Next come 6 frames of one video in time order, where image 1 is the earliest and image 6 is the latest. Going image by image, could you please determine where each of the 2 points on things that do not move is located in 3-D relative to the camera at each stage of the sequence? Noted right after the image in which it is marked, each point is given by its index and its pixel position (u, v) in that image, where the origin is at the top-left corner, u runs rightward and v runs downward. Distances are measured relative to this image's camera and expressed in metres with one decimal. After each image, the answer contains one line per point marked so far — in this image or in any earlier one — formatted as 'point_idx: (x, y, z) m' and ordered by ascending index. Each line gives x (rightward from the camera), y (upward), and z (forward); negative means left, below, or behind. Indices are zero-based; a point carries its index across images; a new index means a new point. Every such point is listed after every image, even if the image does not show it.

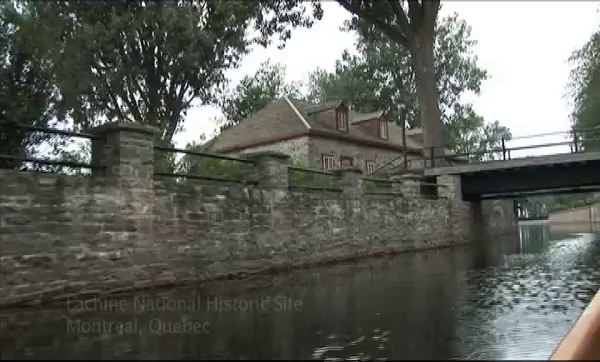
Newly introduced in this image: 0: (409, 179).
0: (+2.8, +0.1, +16.8) m
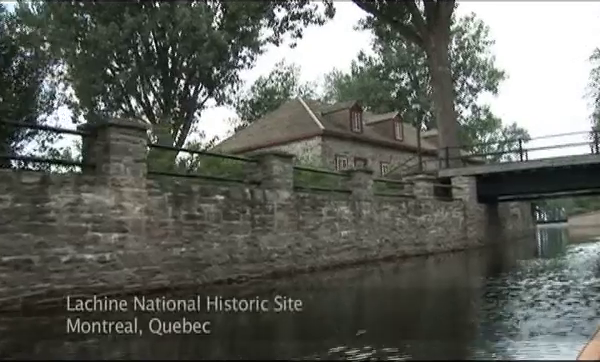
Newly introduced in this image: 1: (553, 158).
0: (+3.0, 0.0, +16.2) m
1: (+7.0, +0.7, +18.2) m
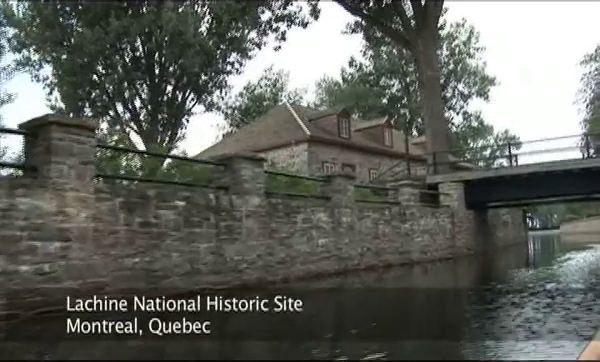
0: (+2.5, -0.1, +15.6) m
1: (+6.5, +0.5, +17.6) m
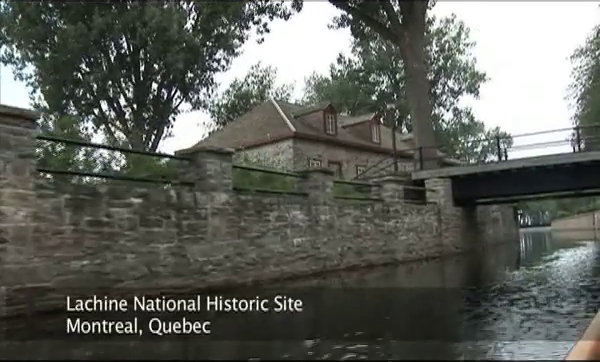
0: (+2.0, 0.0, +15.0) m
1: (+6.0, +0.6, +17.0) m
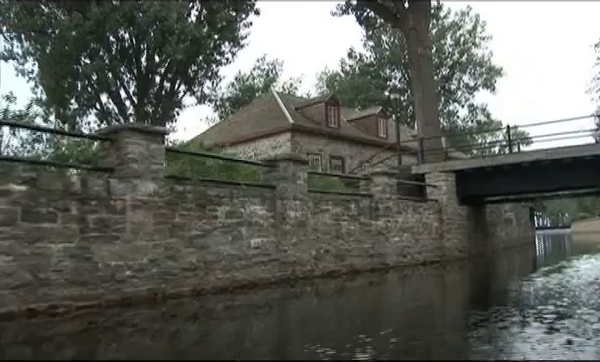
0: (+1.6, +0.1, +13.1) m
1: (+5.7, +0.7, +15.1) m
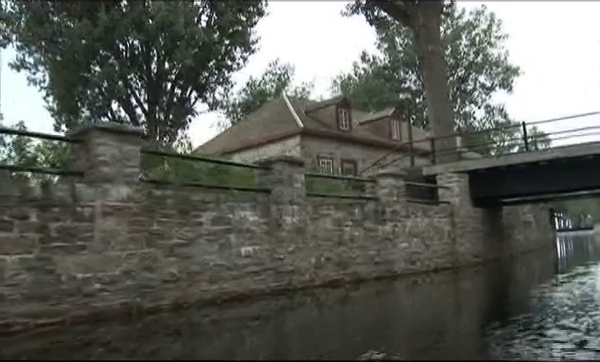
0: (+1.7, +0.1, +12.4) m
1: (+5.8, +0.7, +14.3) m
